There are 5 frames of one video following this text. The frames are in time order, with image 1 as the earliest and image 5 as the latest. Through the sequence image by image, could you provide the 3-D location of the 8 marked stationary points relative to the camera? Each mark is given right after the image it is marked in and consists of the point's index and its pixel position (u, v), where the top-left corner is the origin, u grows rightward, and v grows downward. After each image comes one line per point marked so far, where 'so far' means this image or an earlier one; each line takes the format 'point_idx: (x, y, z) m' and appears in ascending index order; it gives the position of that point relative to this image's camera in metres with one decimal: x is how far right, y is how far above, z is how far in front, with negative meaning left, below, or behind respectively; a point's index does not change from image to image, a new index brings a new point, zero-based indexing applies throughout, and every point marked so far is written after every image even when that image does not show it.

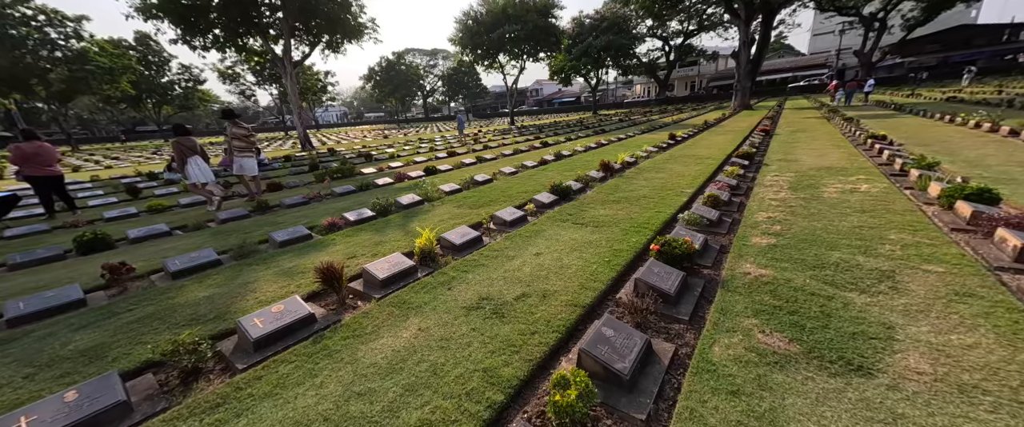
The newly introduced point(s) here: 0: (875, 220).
0: (+3.8, -0.1, +3.7) m
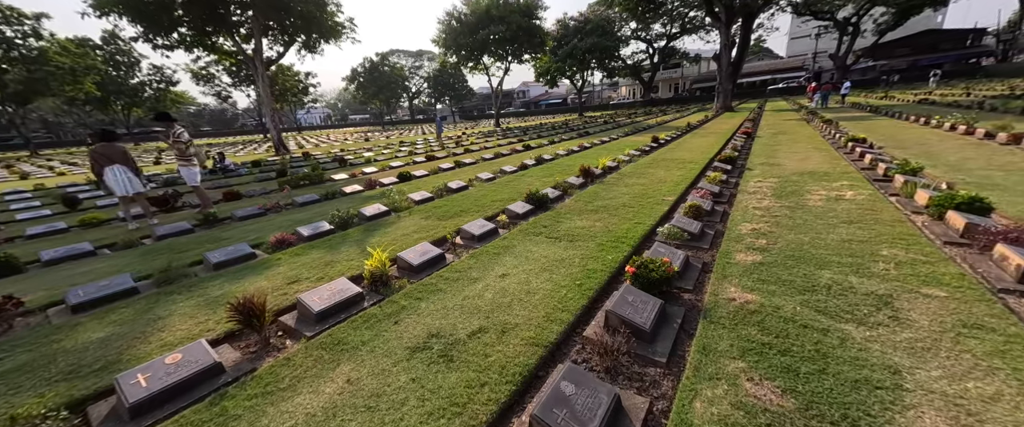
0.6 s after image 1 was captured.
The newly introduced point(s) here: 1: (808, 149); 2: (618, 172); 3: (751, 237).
0: (+3.5, -0.2, +3.4) m
1: (+7.2, +1.6, +8.5) m
2: (+2.3, +0.9, +7.4) m
3: (+2.5, -0.2, +3.6) m
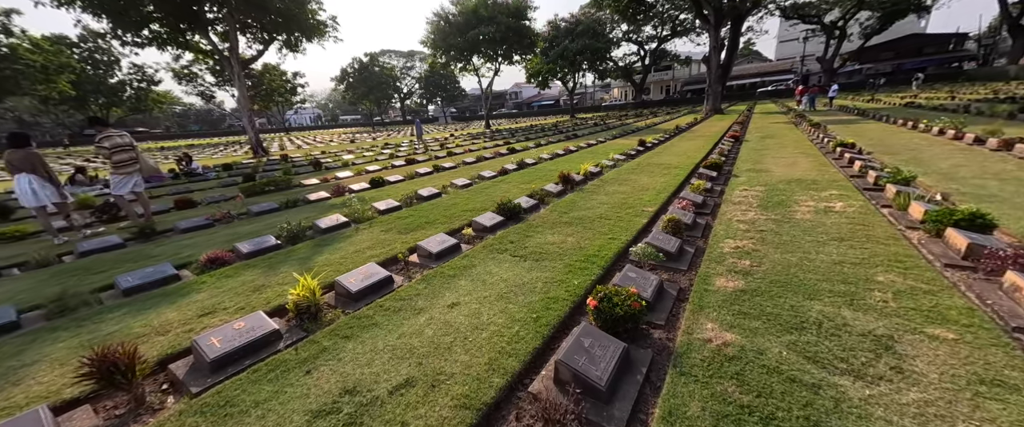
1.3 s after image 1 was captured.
0: (+3.1, -0.3, +3.1) m
1: (+6.7, +1.4, +8.3) m
2: (+1.8, +0.7, +7.1) m
3: (+2.1, -0.4, +3.2) m
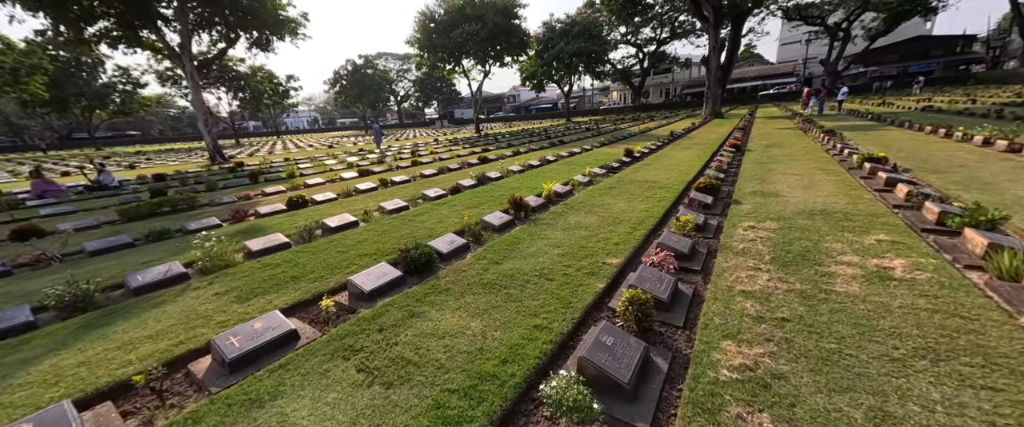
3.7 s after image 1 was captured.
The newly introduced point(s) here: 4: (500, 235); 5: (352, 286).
0: (+2.1, -0.9, +1.6) m
1: (+5.8, +0.9, +6.7) m
2: (+0.8, +0.2, +5.5) m
3: (+1.1, -0.9, +1.7) m
4: (-0.1, -0.3, +4.4) m
5: (-1.4, -0.6, +3.1) m
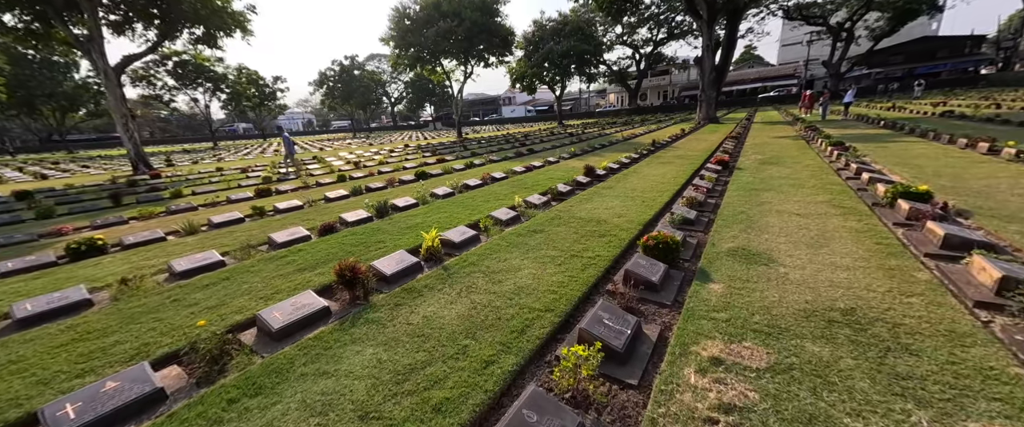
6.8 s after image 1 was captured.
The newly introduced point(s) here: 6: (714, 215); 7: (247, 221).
0: (+0.5, -1.6, -0.4) m
1: (+4.2, +0.1, +4.7) m
2: (-0.8, -0.6, +3.5) m
3: (-0.5, -1.6, -0.3) m
4: (-1.7, -1.0, +2.4) m
5: (-3.0, -1.3, +1.1) m
6: (+2.8, 0.0, +4.7) m
7: (-4.5, -0.1, +5.7) m
